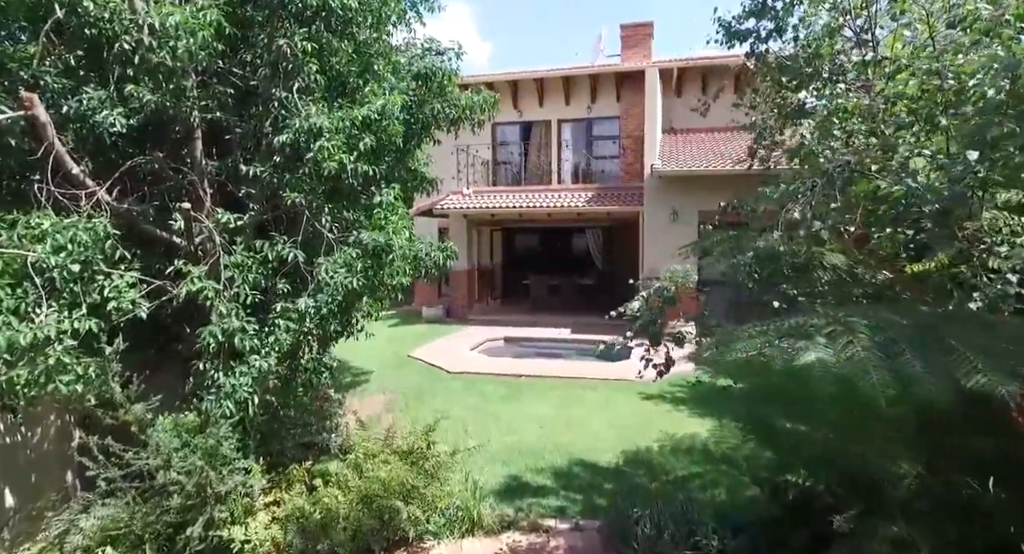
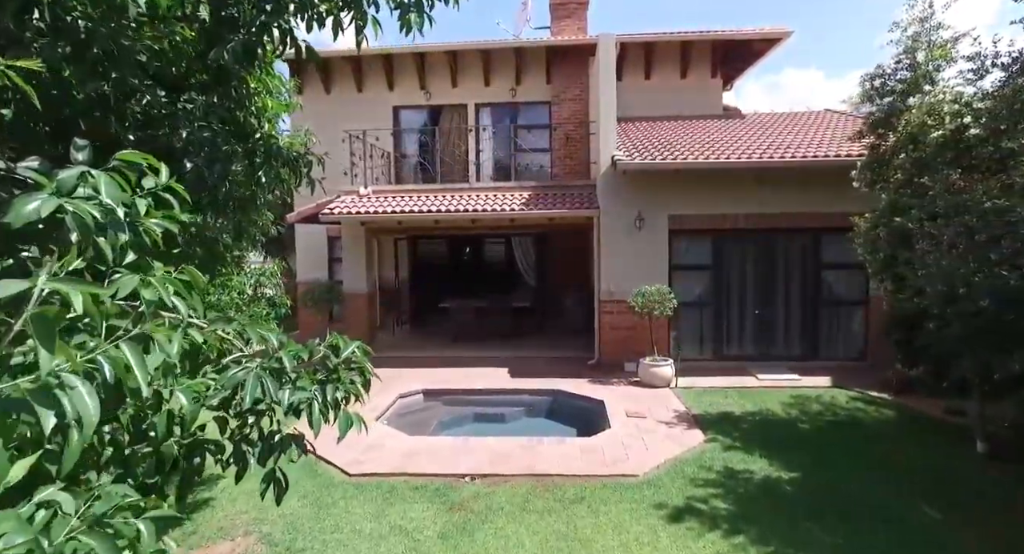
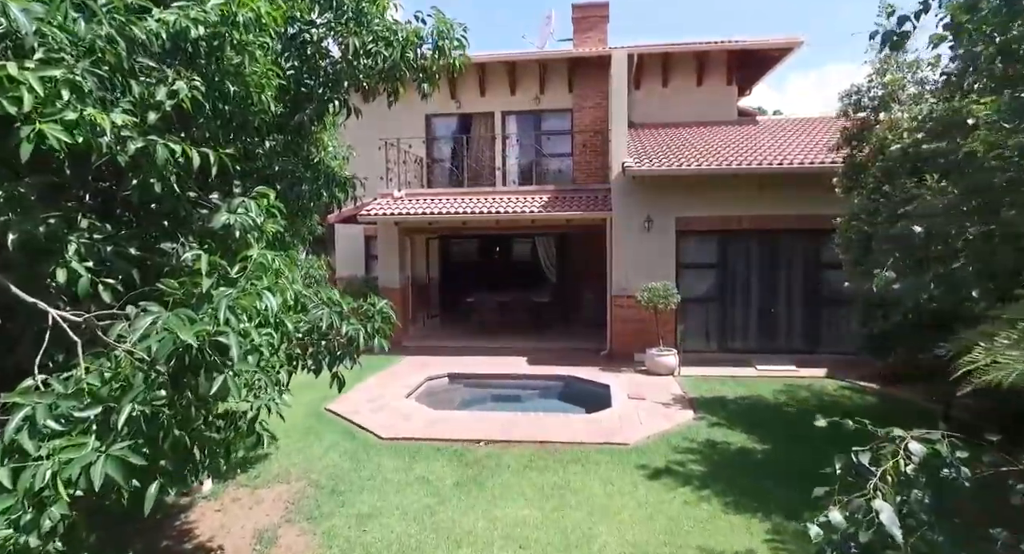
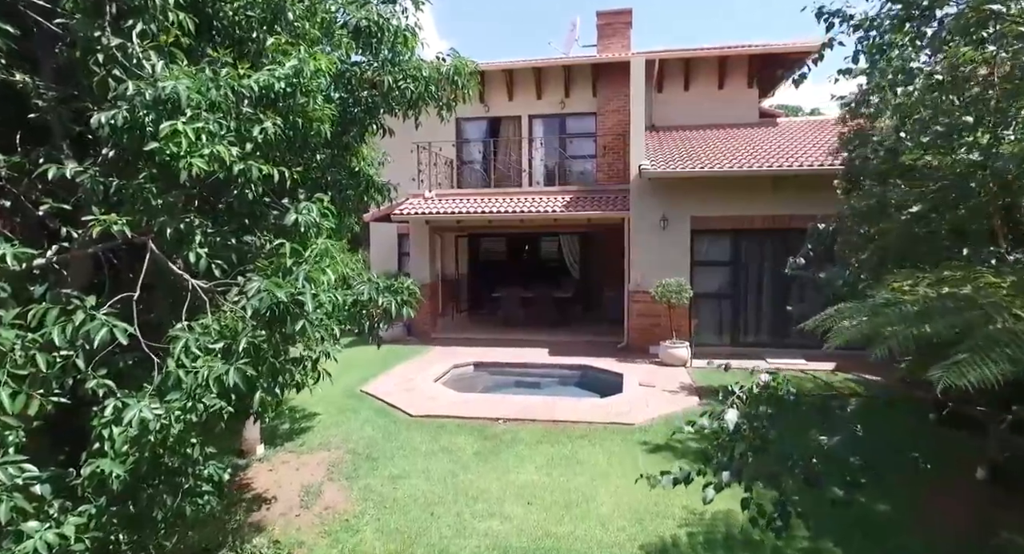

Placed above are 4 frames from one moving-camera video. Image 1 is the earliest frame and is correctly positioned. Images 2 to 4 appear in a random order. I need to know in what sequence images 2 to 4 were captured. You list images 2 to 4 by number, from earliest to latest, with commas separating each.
4, 3, 2
